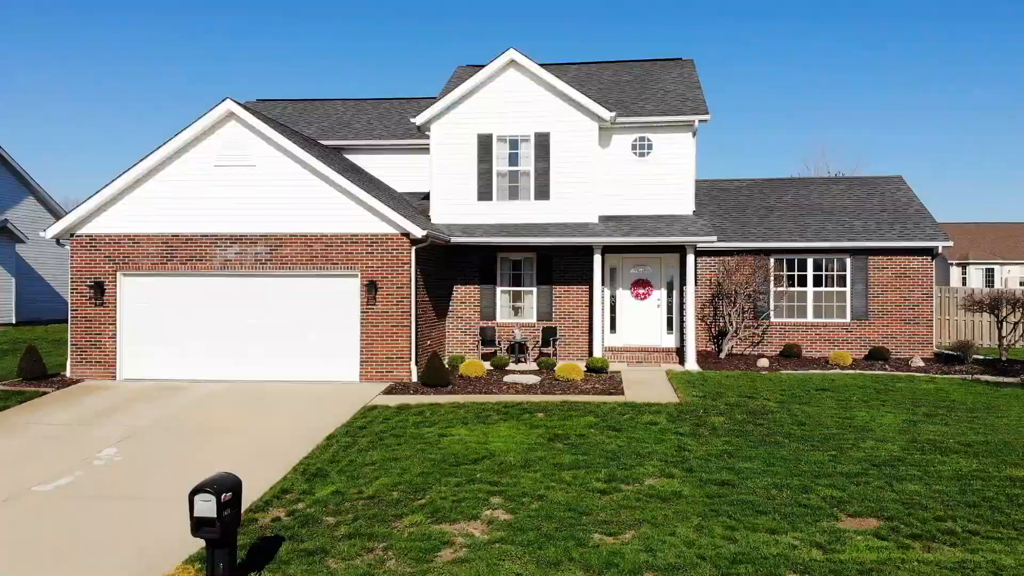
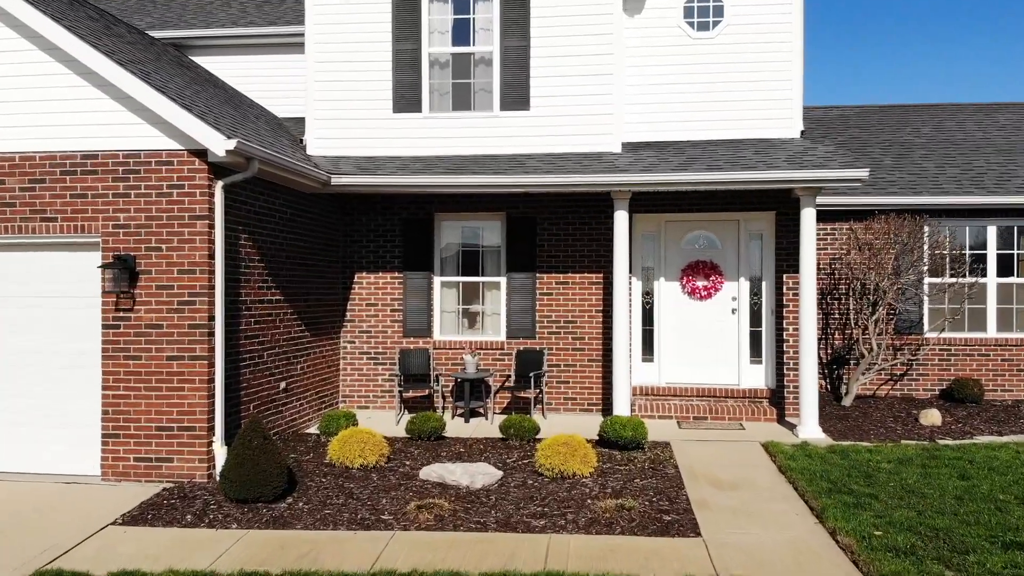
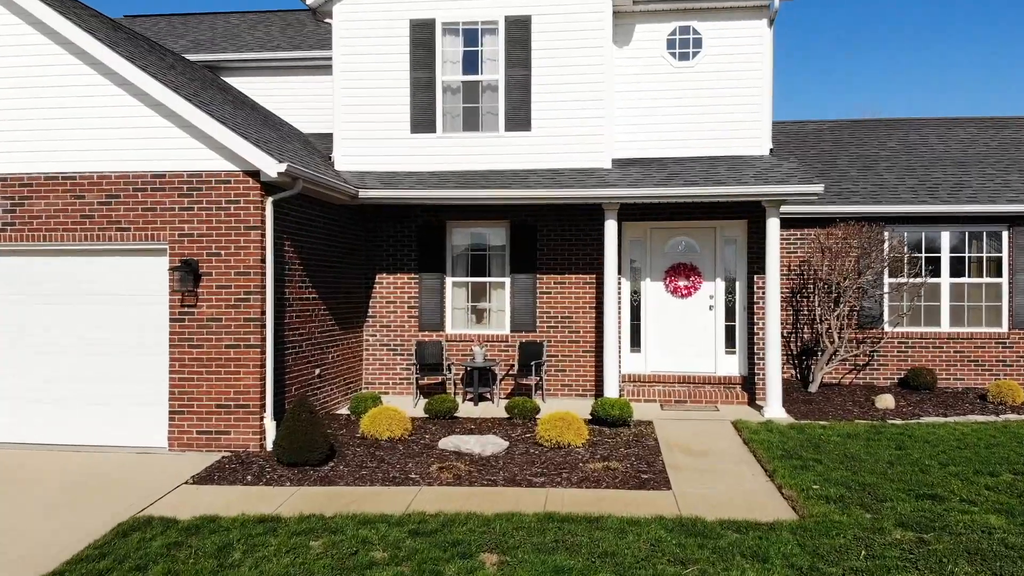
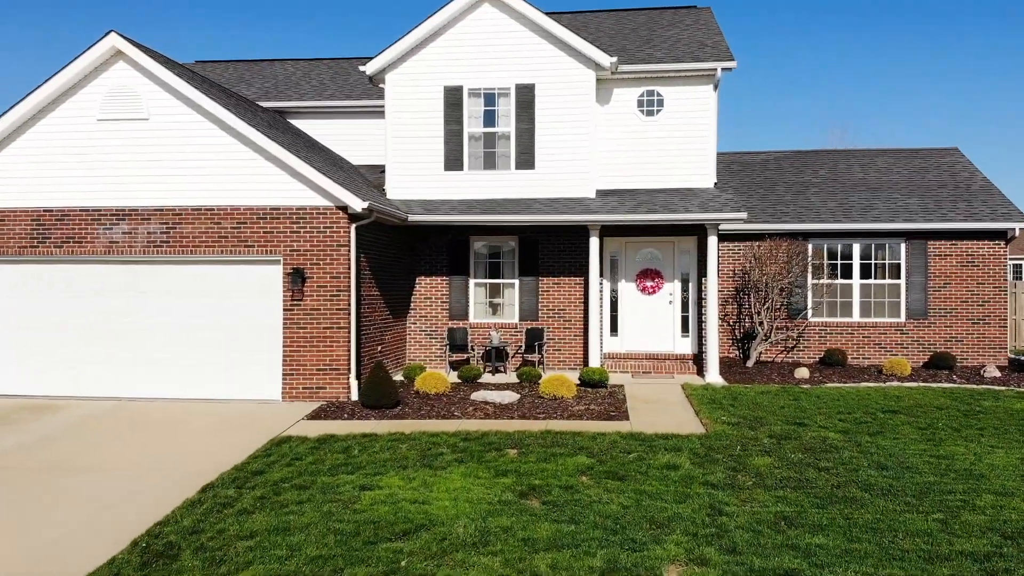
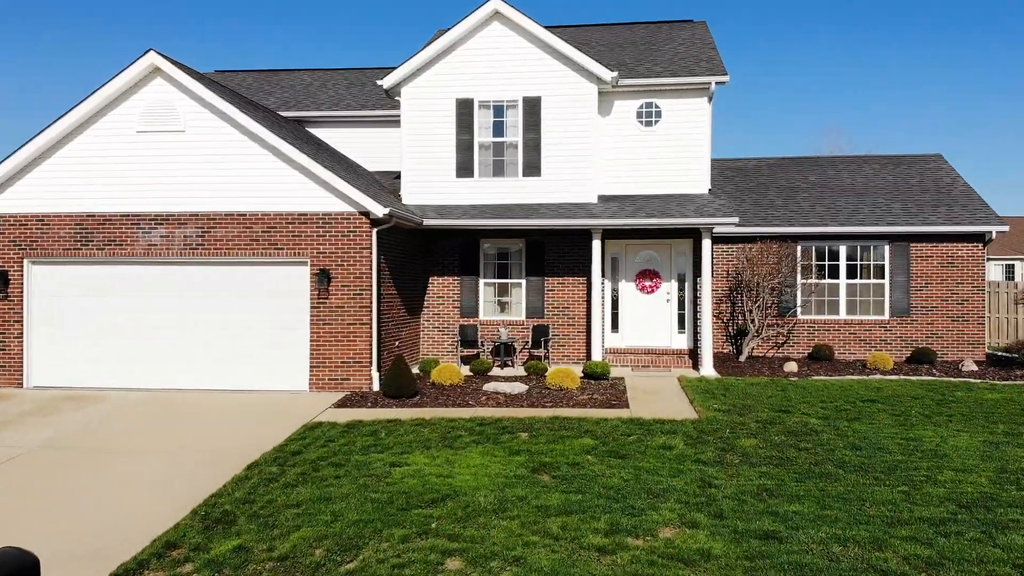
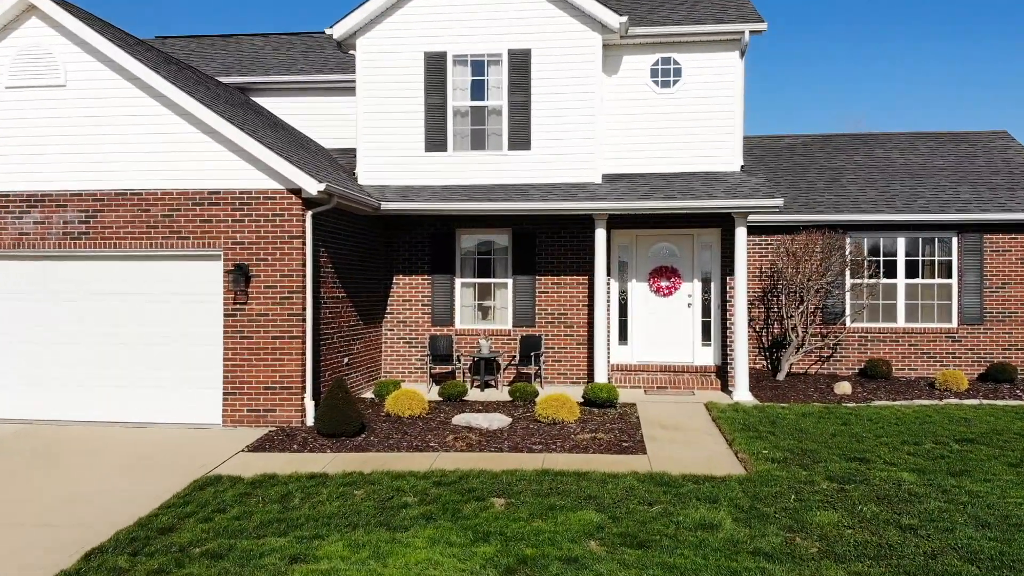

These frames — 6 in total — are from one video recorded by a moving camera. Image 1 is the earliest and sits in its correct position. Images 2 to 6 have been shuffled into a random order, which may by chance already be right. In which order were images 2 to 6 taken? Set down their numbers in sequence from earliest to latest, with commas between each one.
5, 4, 6, 3, 2
